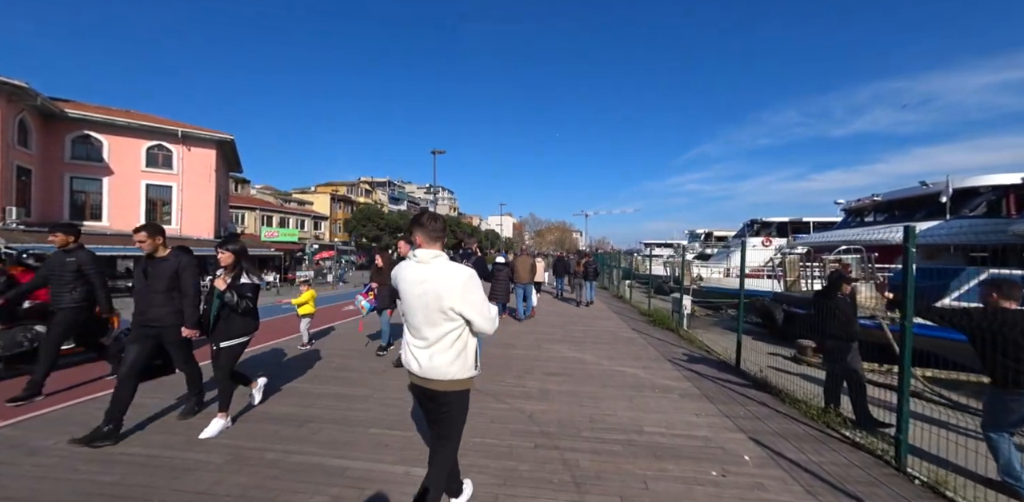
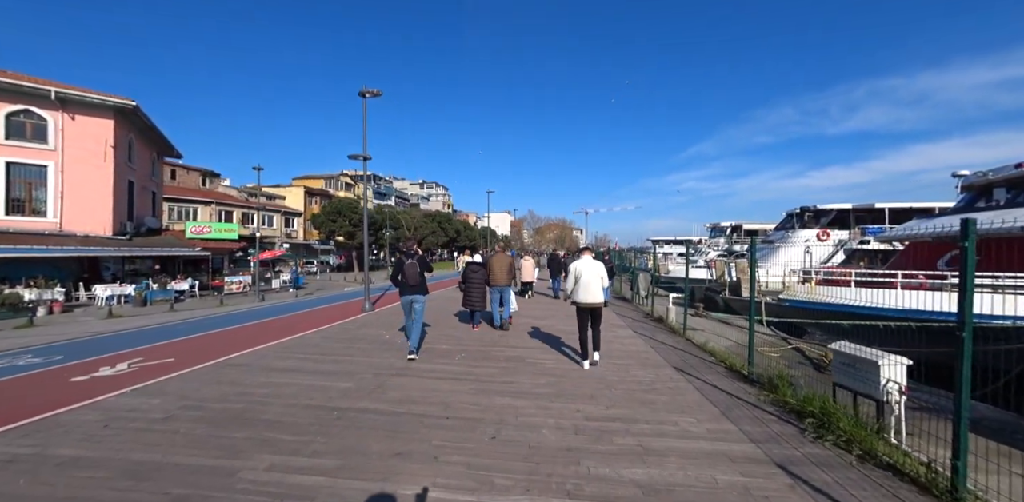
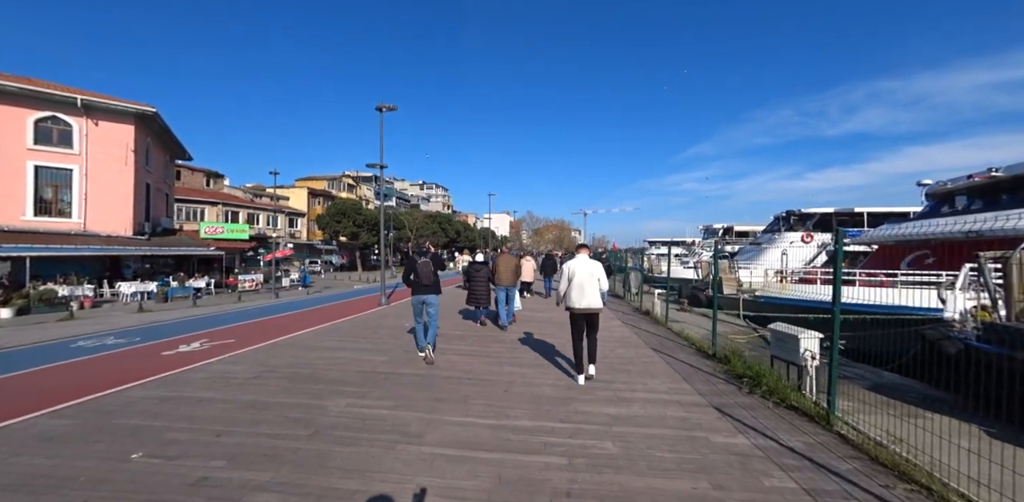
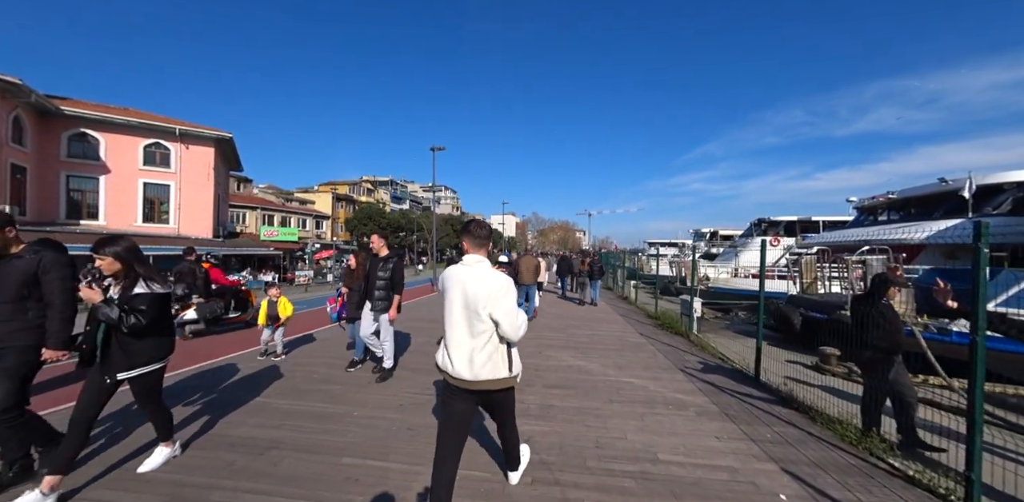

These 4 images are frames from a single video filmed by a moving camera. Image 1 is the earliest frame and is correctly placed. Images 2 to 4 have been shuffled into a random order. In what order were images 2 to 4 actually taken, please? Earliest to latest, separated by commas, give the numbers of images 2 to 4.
4, 3, 2
